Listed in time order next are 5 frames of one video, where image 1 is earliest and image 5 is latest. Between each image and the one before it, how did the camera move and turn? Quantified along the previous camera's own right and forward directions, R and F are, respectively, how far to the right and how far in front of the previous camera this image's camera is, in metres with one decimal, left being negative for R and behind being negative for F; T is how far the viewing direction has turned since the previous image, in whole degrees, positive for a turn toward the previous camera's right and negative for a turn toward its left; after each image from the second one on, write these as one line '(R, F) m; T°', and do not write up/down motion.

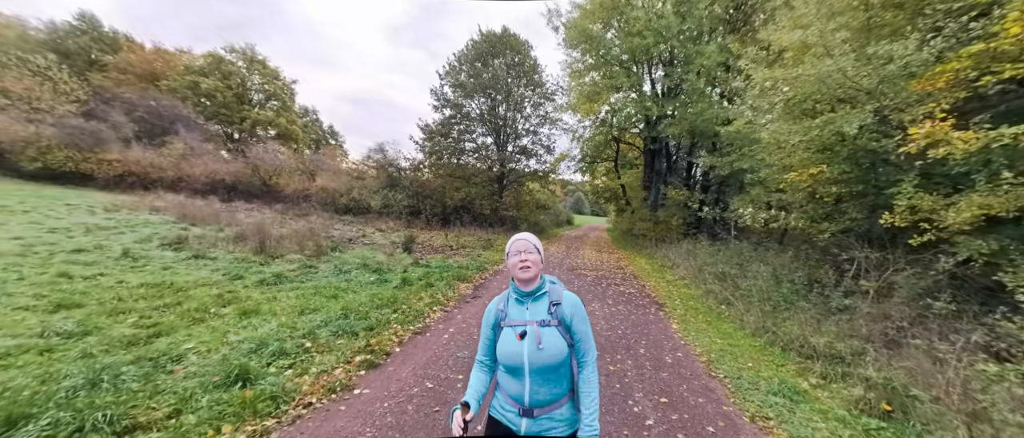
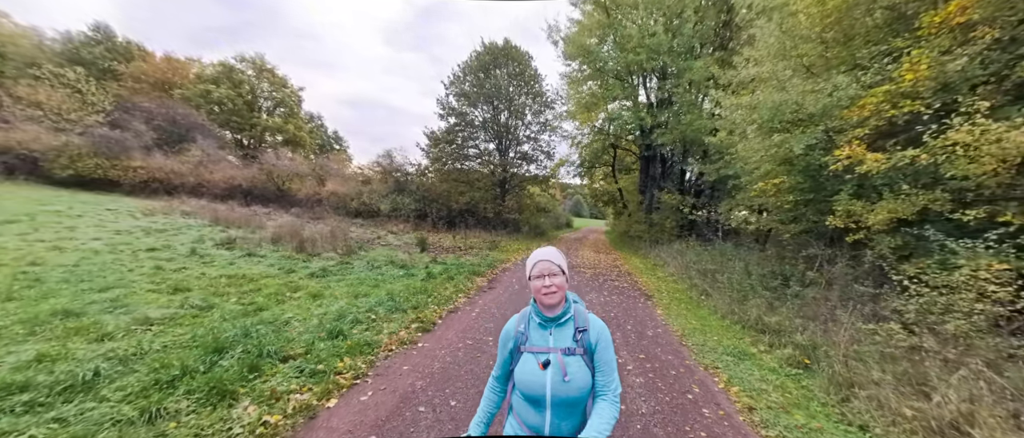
(-0.3, -1.3) m; 0°
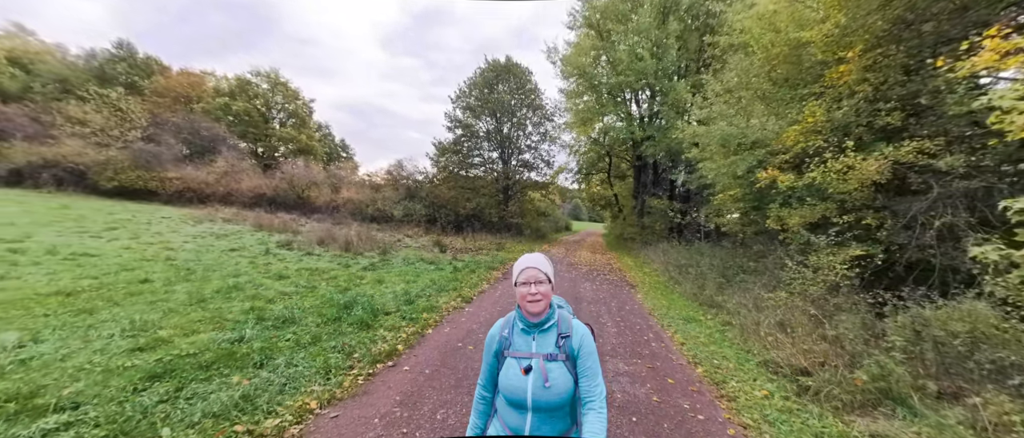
(-0.3, -2.2) m; 0°
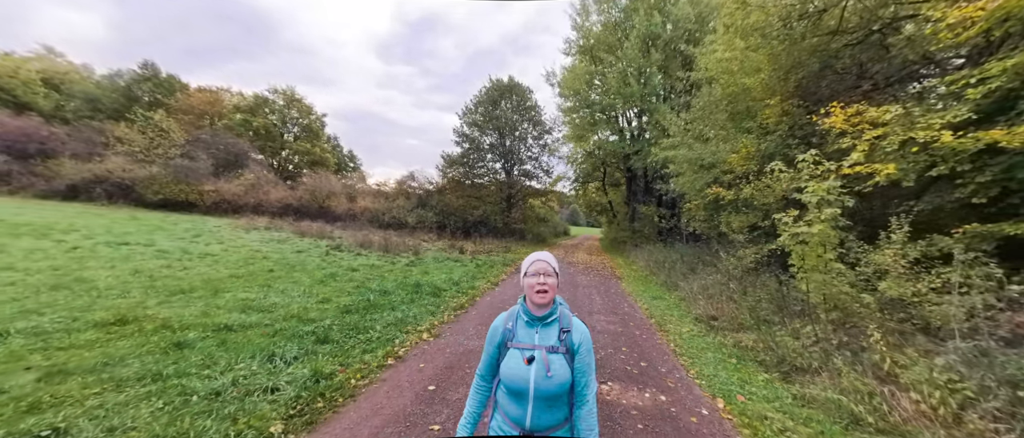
(-0.4, -2.8) m; 0°
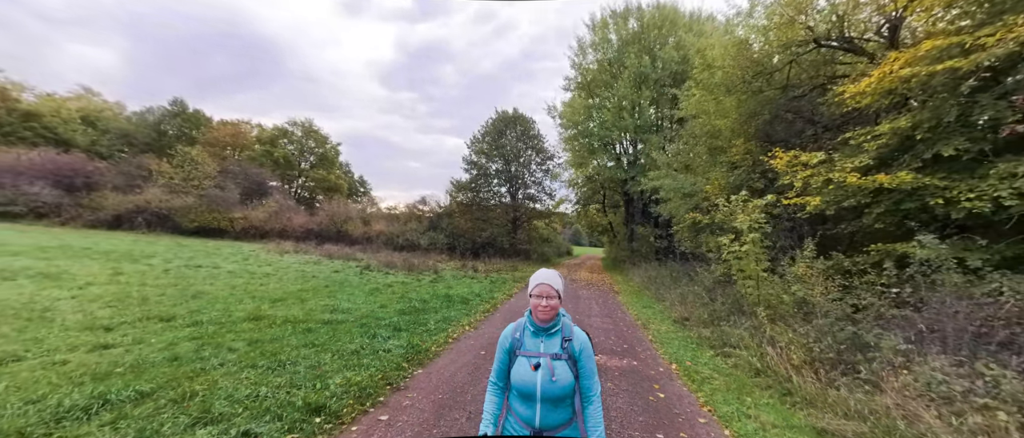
(-0.3, -2.0) m; 0°
